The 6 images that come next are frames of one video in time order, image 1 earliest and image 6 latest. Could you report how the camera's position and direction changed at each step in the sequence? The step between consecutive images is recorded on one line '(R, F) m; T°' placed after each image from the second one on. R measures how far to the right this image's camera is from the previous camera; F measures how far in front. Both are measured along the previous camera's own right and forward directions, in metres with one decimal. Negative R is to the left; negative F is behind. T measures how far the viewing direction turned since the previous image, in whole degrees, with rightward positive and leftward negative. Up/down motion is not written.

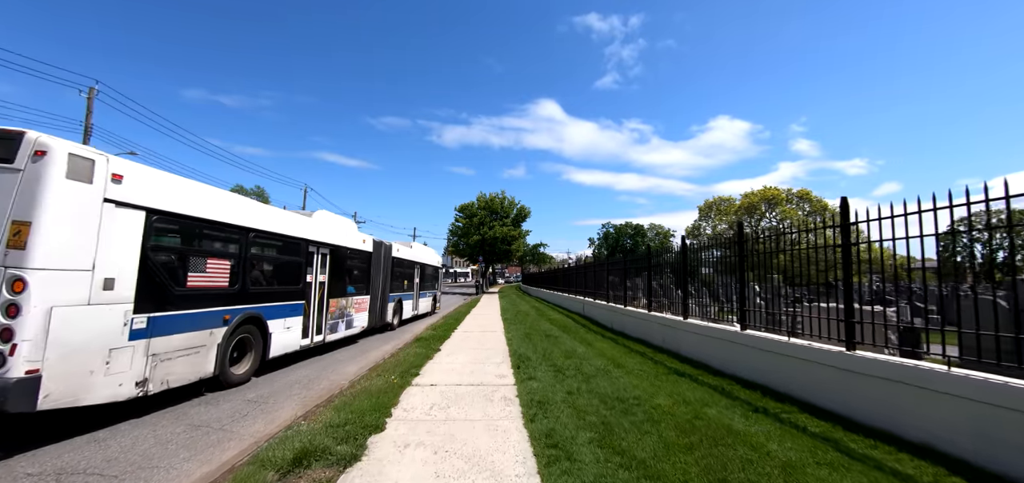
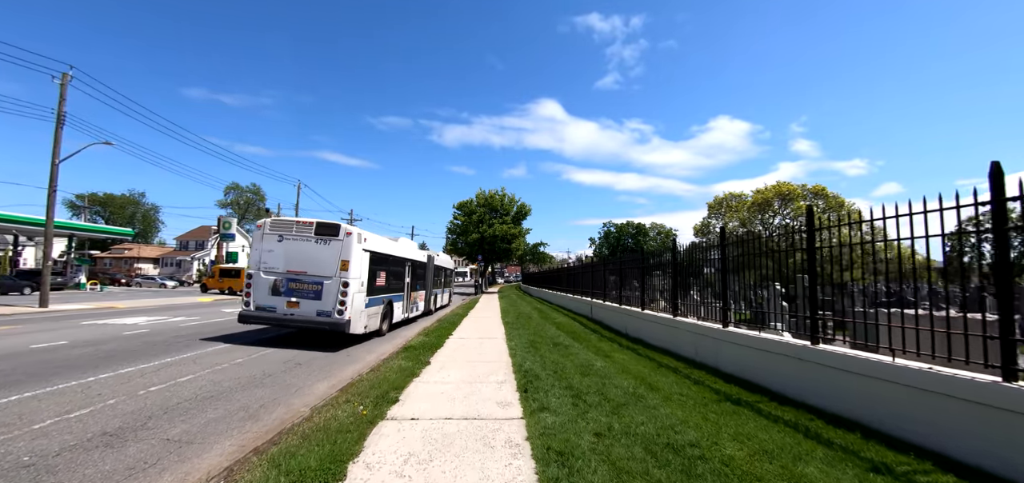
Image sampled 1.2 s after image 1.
(-0.1, +1.3) m; 0°
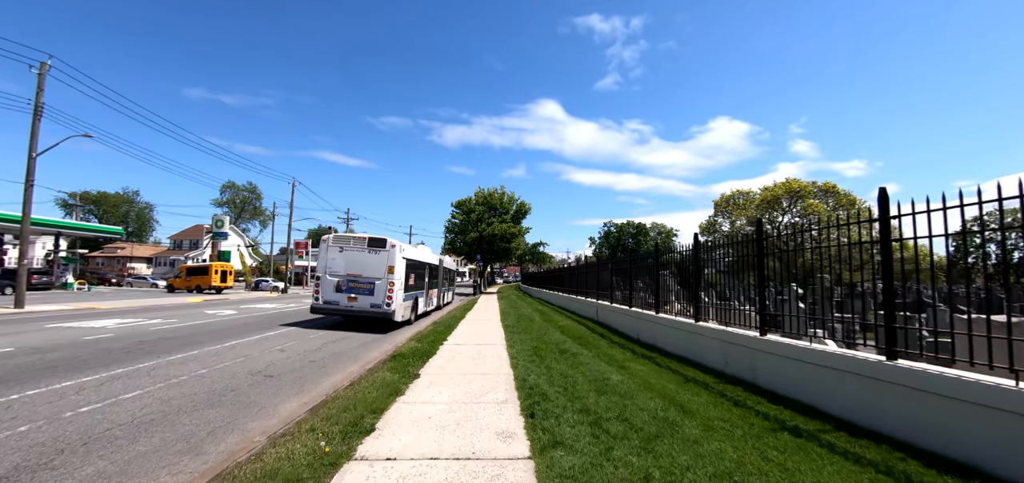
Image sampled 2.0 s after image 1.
(0.0, +0.9) m; 0°
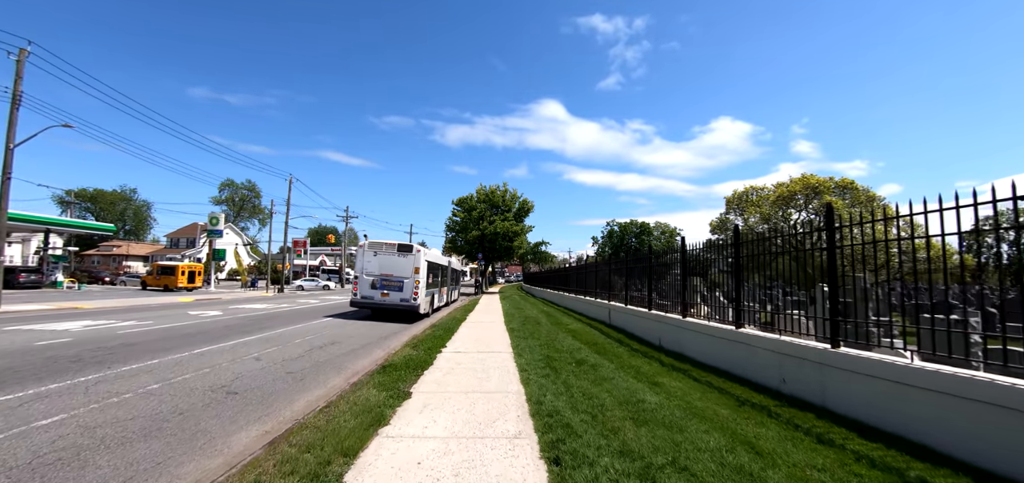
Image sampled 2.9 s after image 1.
(-0.1, +1.0) m; 0°
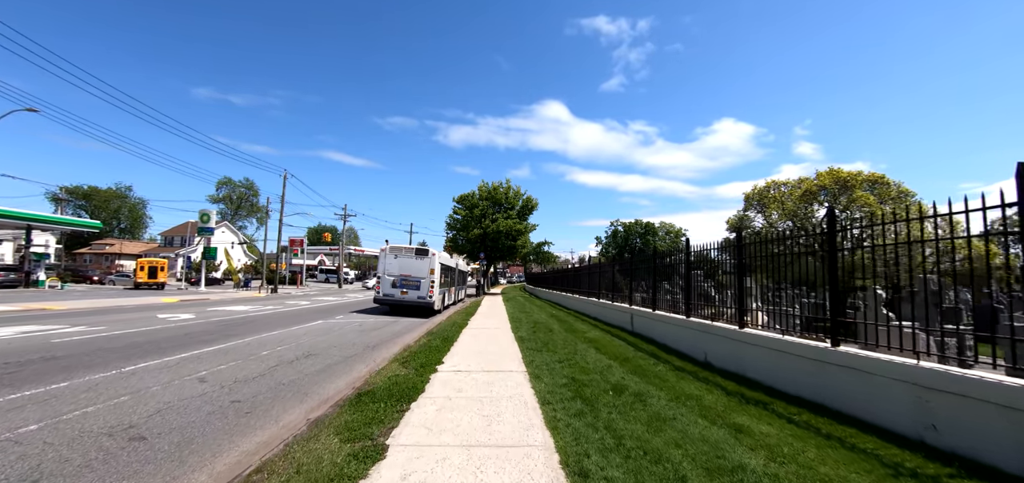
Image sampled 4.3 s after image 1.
(-0.2, +1.6) m; 0°
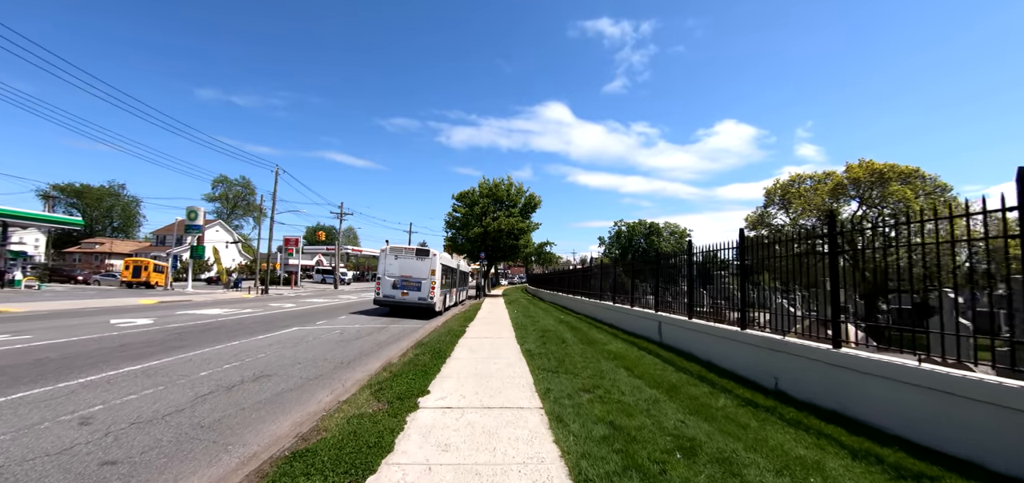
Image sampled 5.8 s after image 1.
(-0.1, +1.7) m; 0°
